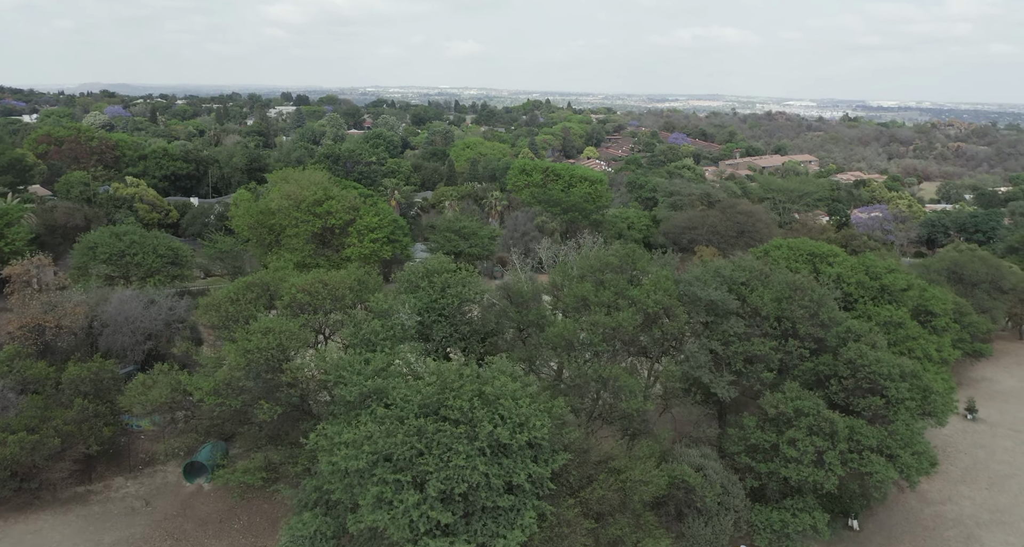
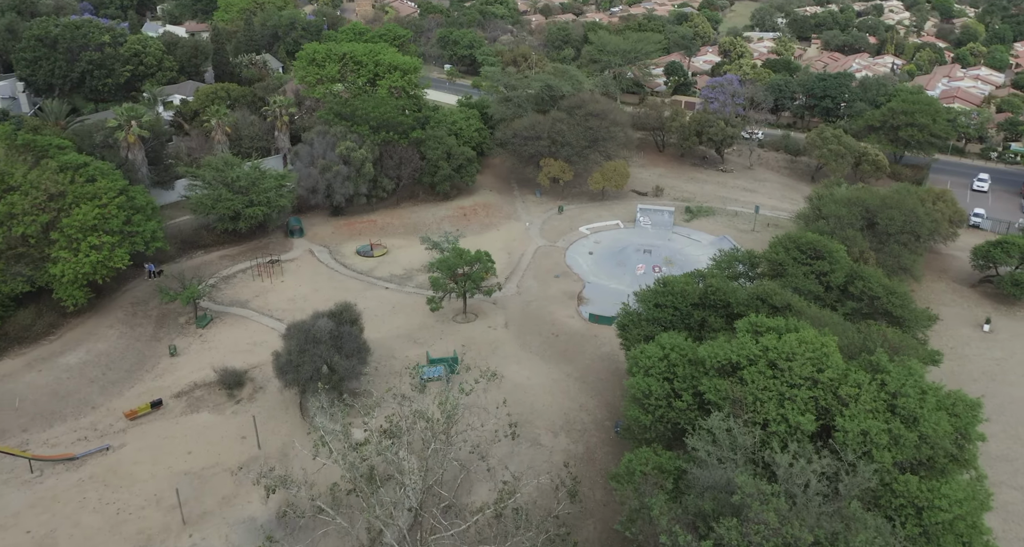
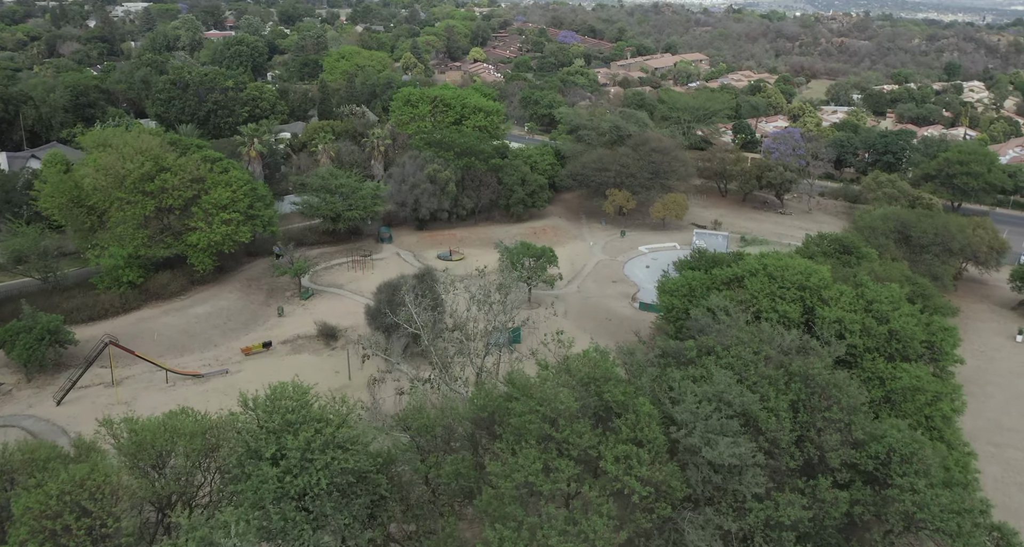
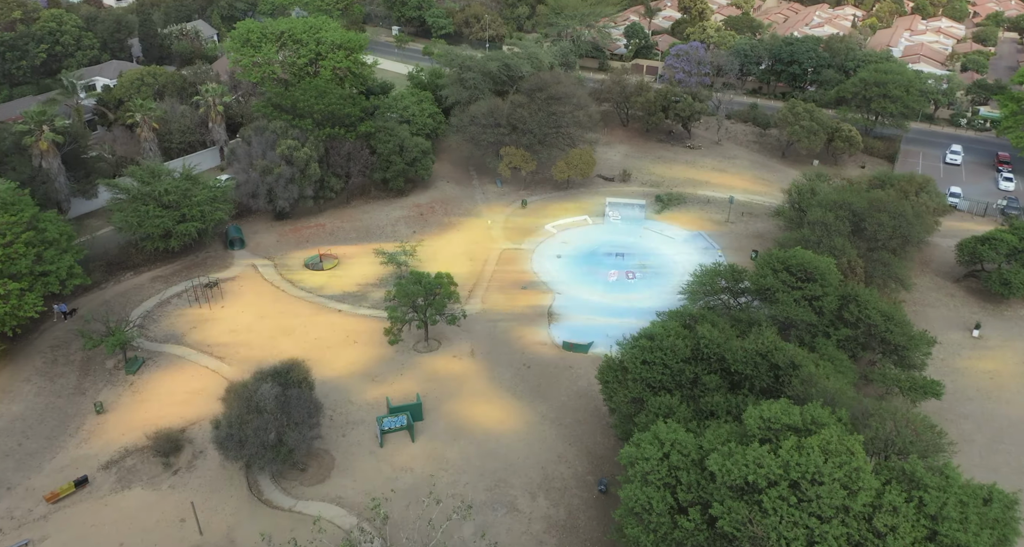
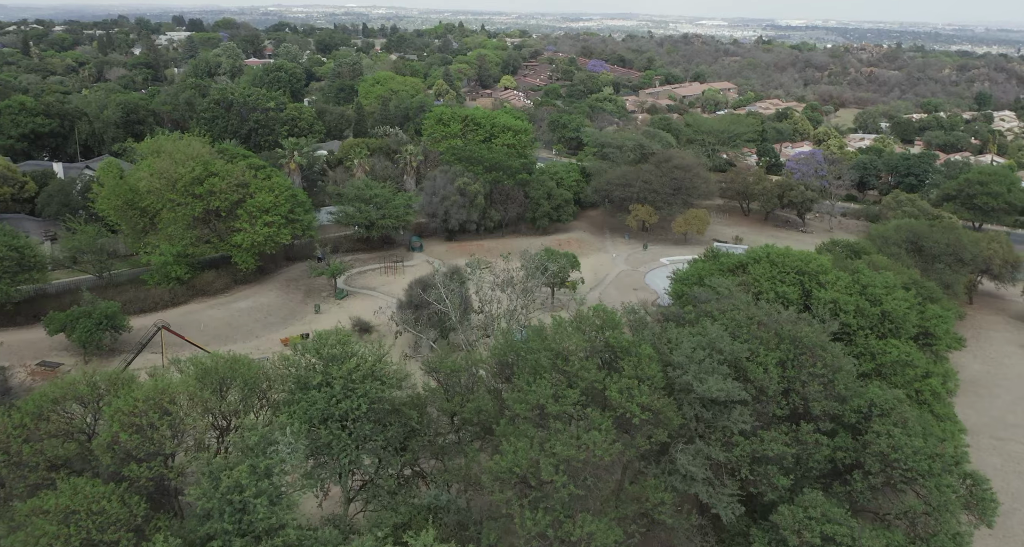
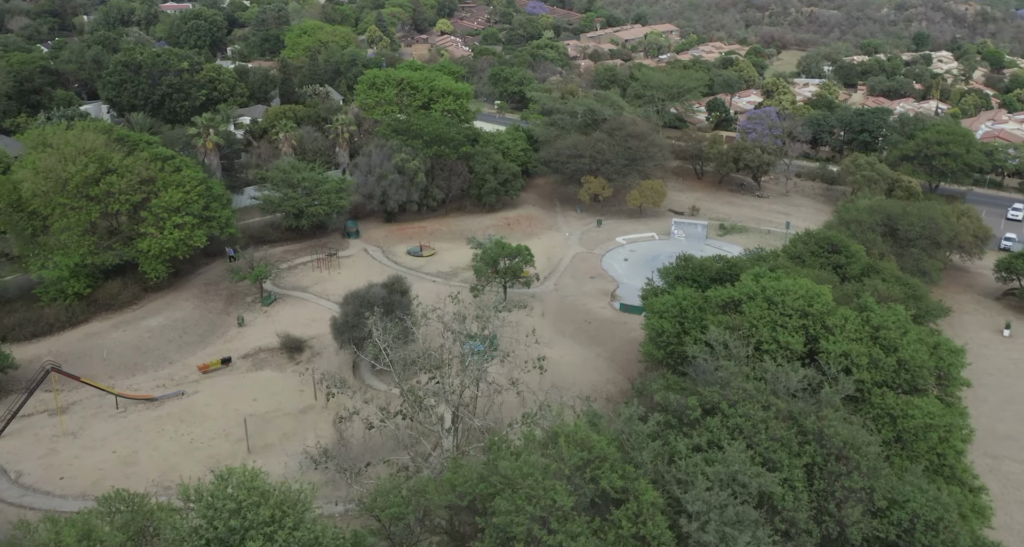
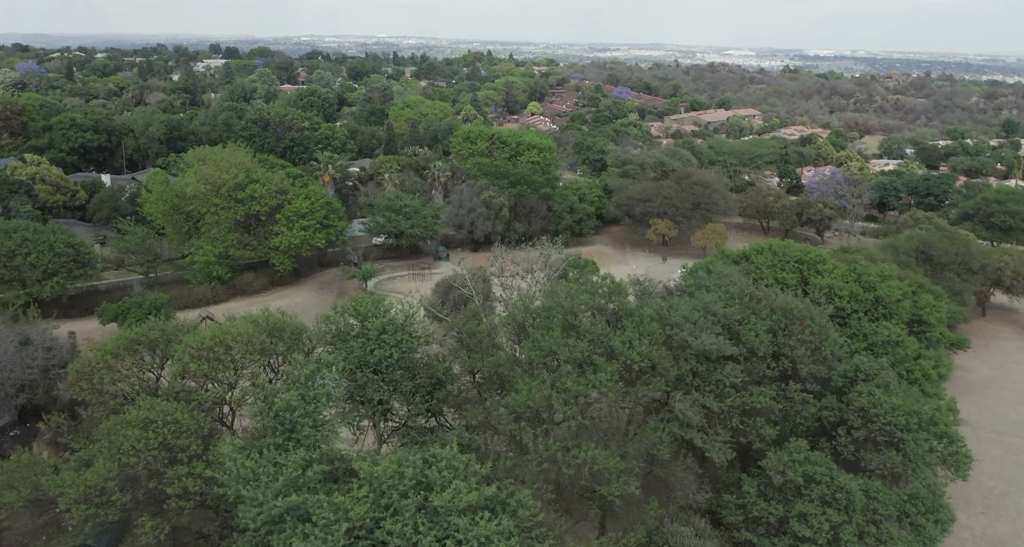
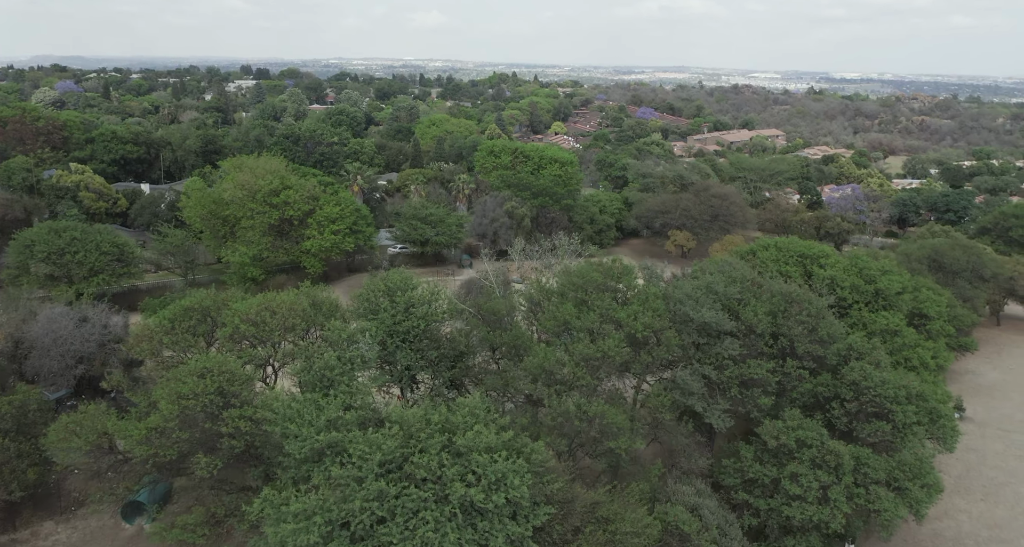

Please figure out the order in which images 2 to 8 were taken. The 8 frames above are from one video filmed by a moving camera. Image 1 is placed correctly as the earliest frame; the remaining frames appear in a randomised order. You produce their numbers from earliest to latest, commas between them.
8, 7, 5, 3, 6, 2, 4
